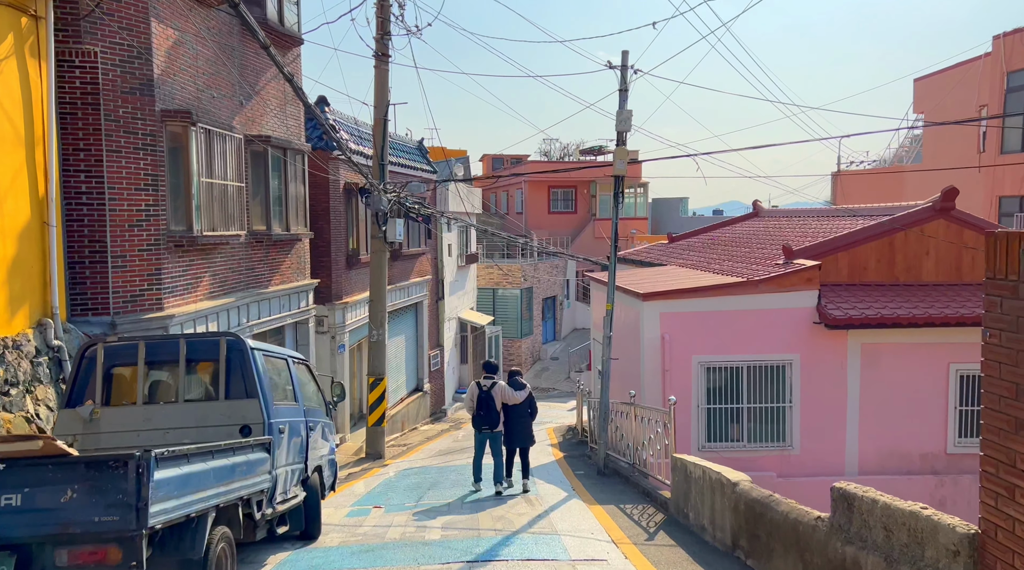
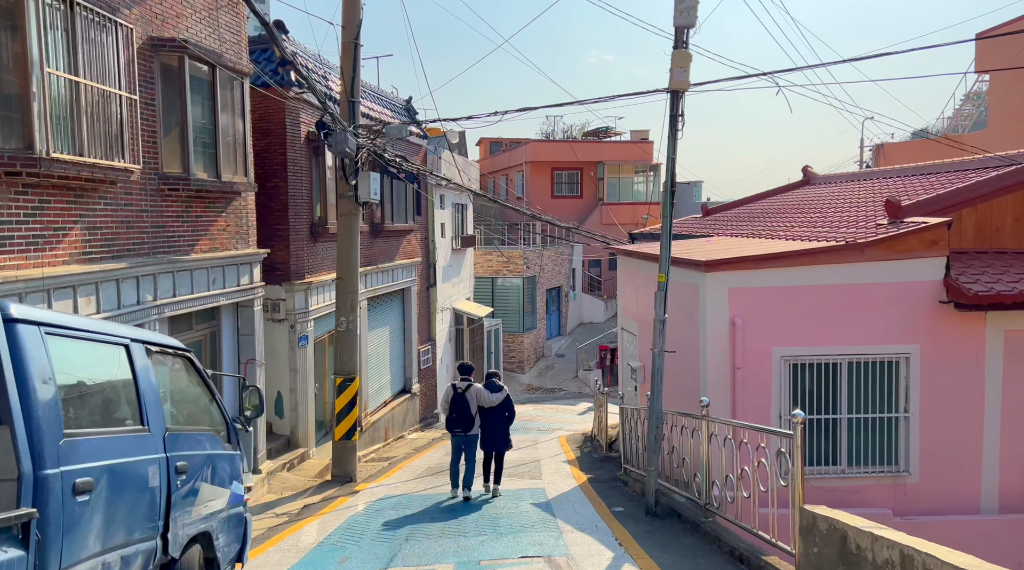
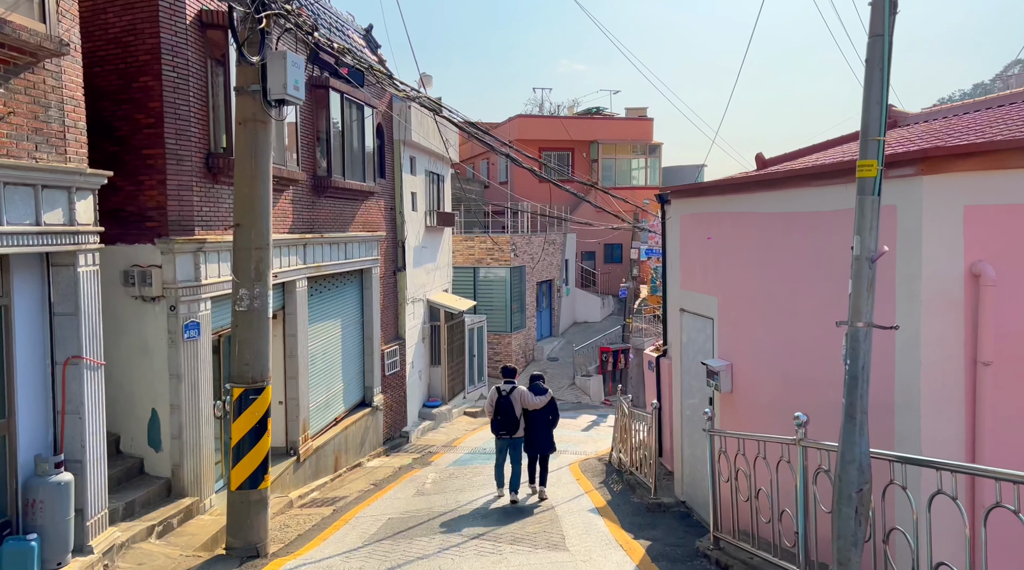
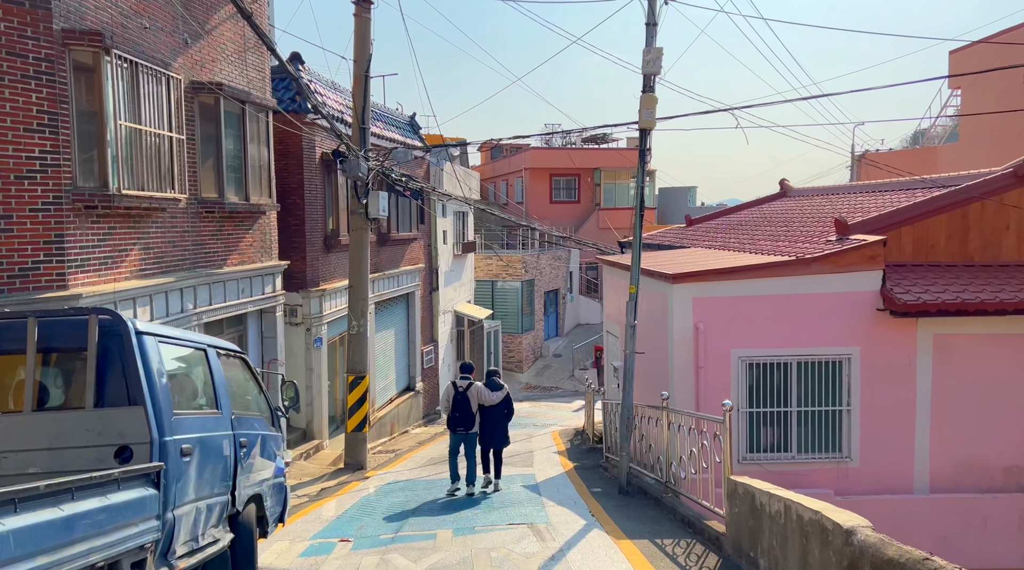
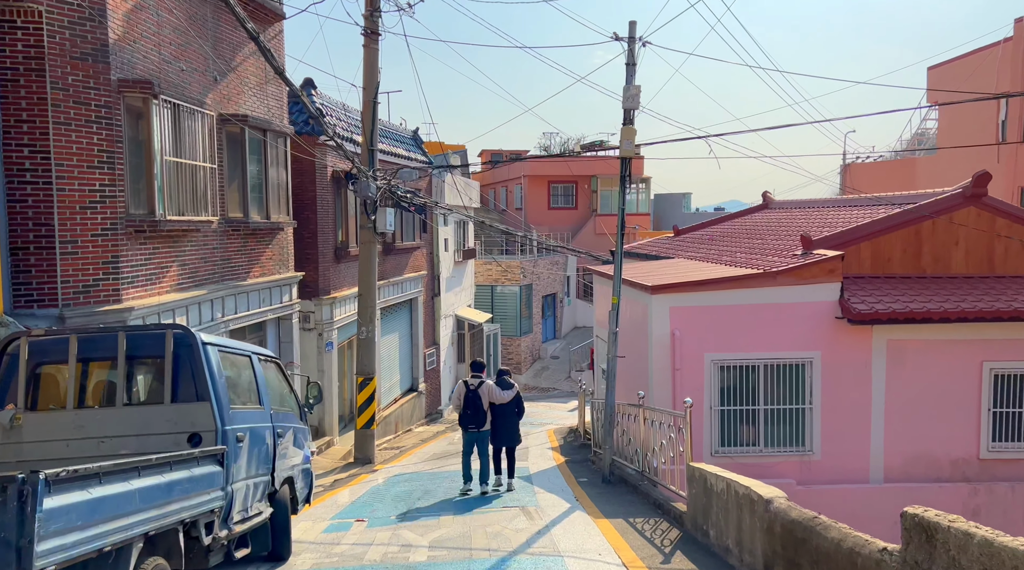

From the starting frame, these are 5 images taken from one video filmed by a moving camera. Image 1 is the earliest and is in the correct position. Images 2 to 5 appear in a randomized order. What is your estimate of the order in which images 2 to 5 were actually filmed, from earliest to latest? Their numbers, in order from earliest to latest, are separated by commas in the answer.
5, 4, 2, 3
